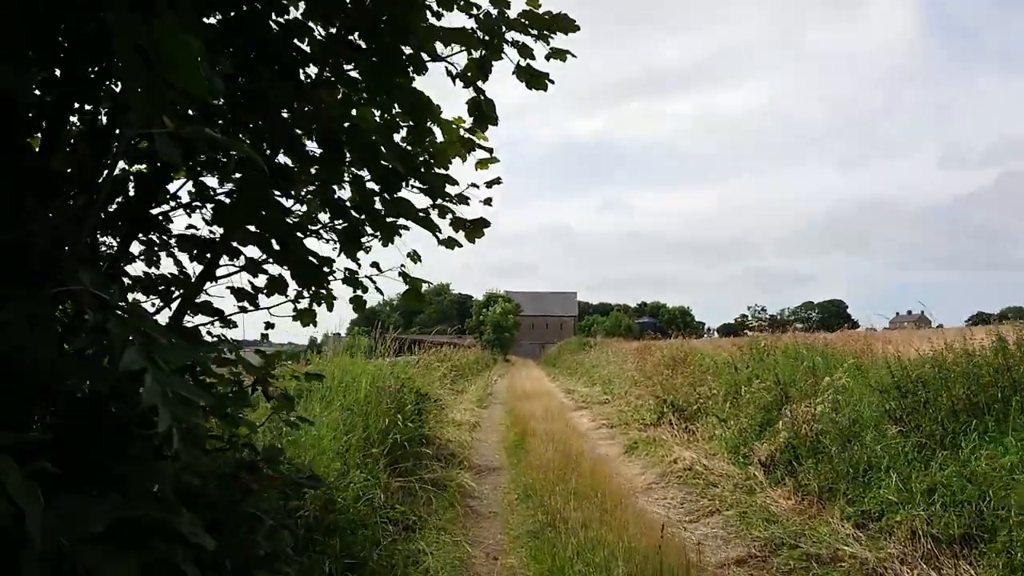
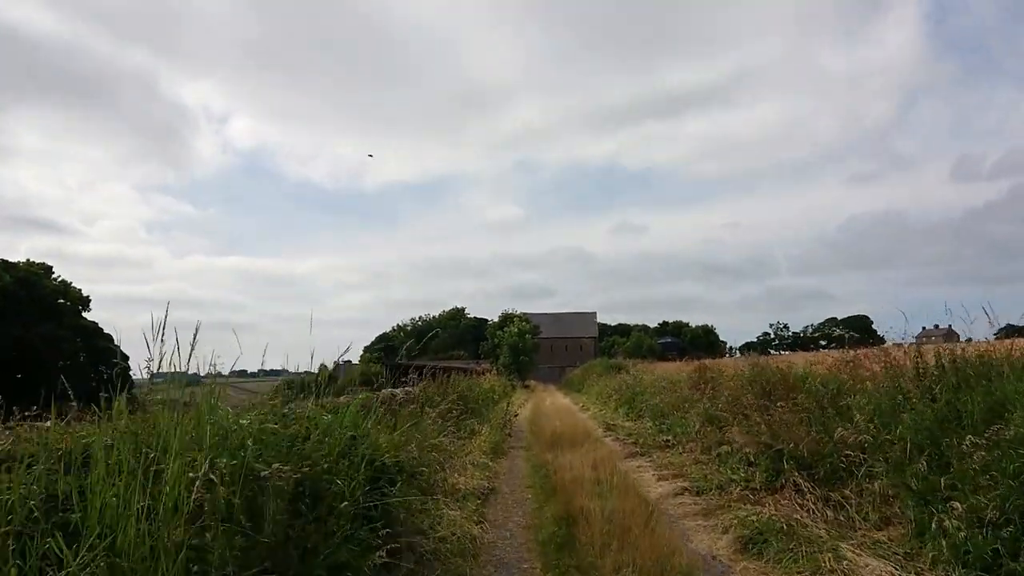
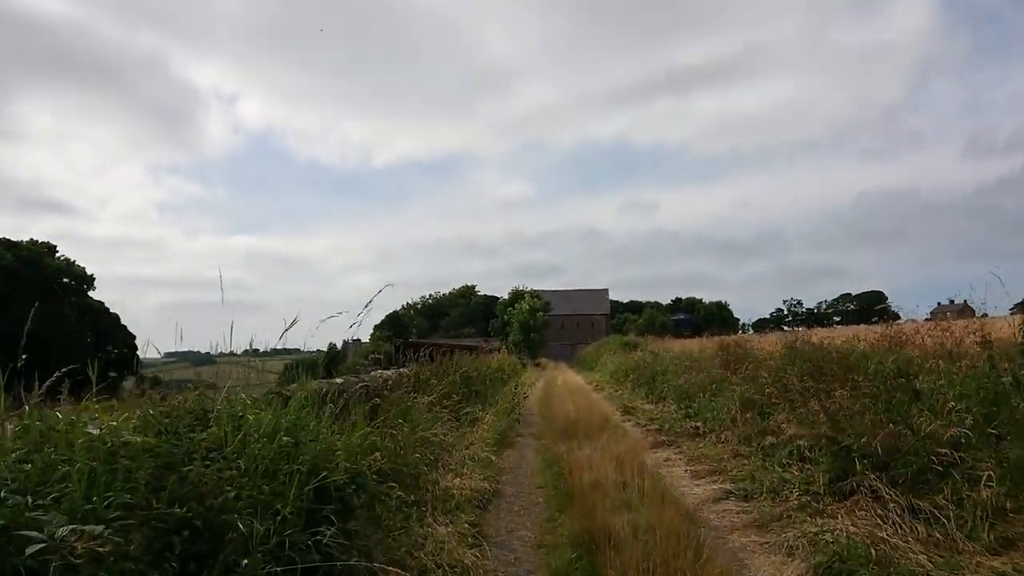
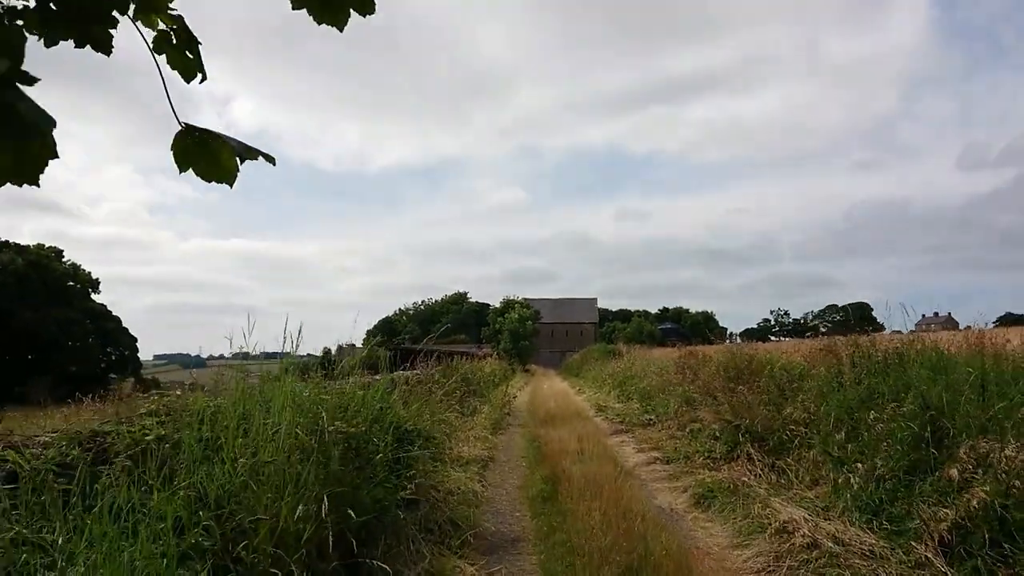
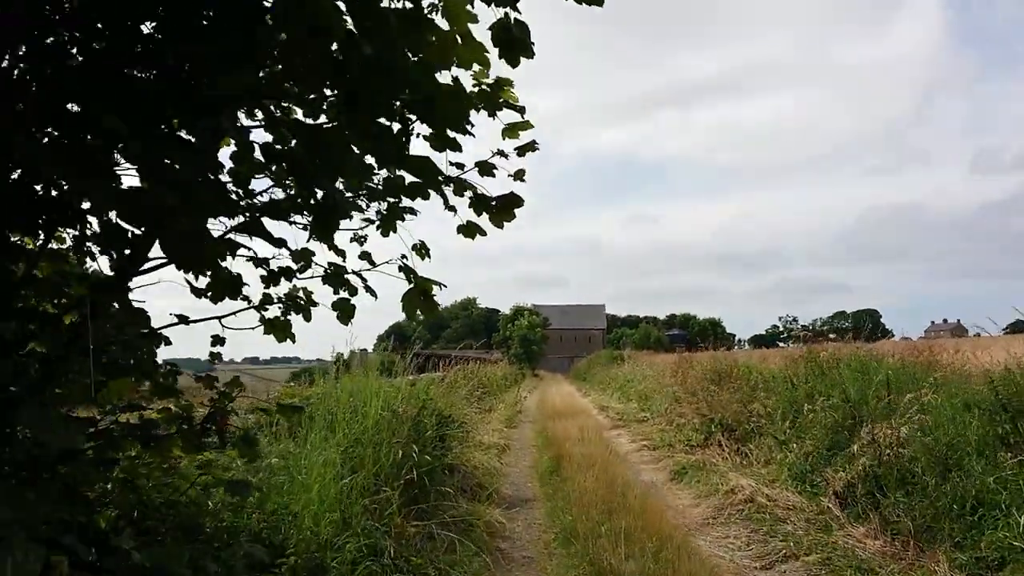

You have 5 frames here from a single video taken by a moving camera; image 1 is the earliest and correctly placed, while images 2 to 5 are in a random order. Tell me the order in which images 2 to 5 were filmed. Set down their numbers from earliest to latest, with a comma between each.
5, 4, 2, 3
